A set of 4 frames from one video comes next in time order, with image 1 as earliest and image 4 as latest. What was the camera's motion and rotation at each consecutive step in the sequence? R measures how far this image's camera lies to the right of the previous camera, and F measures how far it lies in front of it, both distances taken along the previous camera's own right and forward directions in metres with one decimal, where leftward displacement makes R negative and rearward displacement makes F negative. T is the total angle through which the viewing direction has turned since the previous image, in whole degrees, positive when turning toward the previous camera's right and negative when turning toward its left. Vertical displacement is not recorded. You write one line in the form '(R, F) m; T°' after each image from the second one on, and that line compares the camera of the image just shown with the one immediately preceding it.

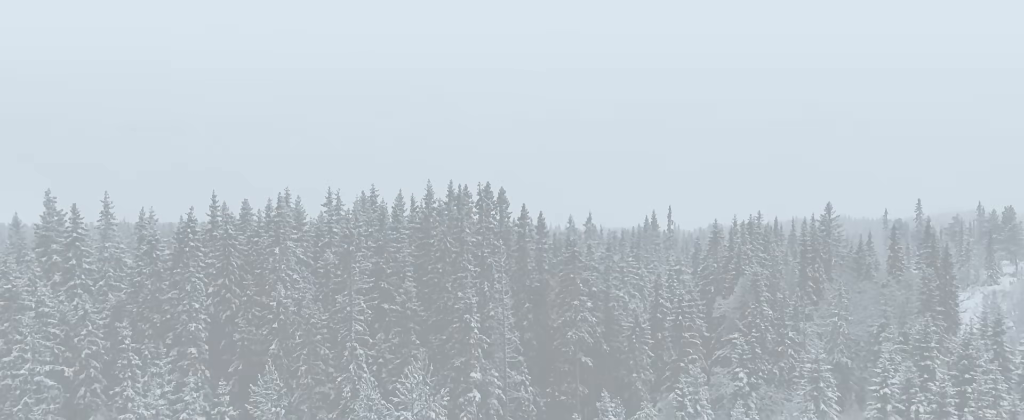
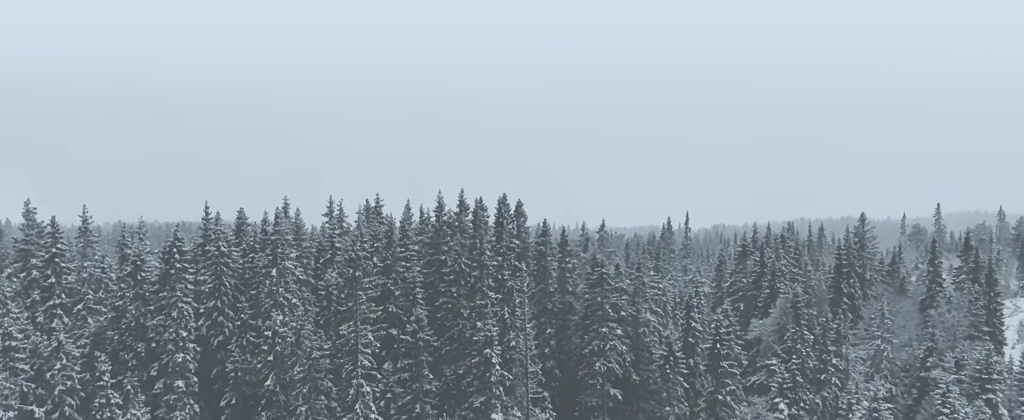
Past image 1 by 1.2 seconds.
(-1.5, +5.6) m; 0°
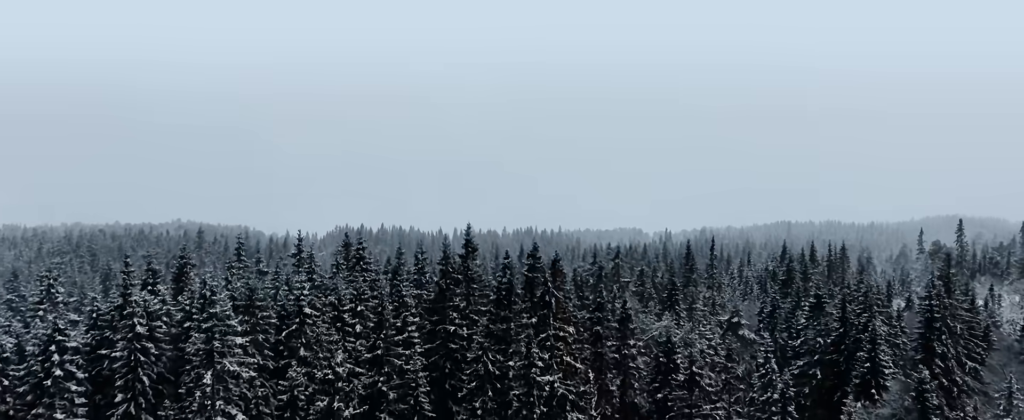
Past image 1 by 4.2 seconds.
(-3.7, +16.9) m; +2°
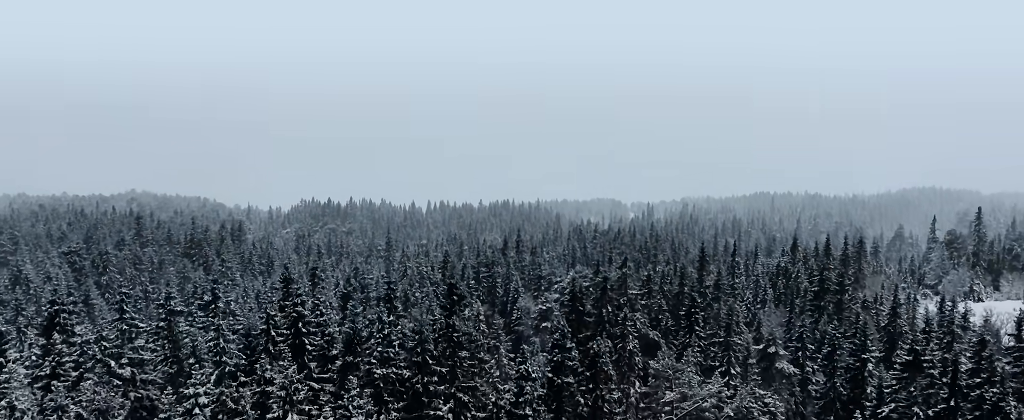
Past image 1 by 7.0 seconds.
(-1.7, +17.1) m; +2°
